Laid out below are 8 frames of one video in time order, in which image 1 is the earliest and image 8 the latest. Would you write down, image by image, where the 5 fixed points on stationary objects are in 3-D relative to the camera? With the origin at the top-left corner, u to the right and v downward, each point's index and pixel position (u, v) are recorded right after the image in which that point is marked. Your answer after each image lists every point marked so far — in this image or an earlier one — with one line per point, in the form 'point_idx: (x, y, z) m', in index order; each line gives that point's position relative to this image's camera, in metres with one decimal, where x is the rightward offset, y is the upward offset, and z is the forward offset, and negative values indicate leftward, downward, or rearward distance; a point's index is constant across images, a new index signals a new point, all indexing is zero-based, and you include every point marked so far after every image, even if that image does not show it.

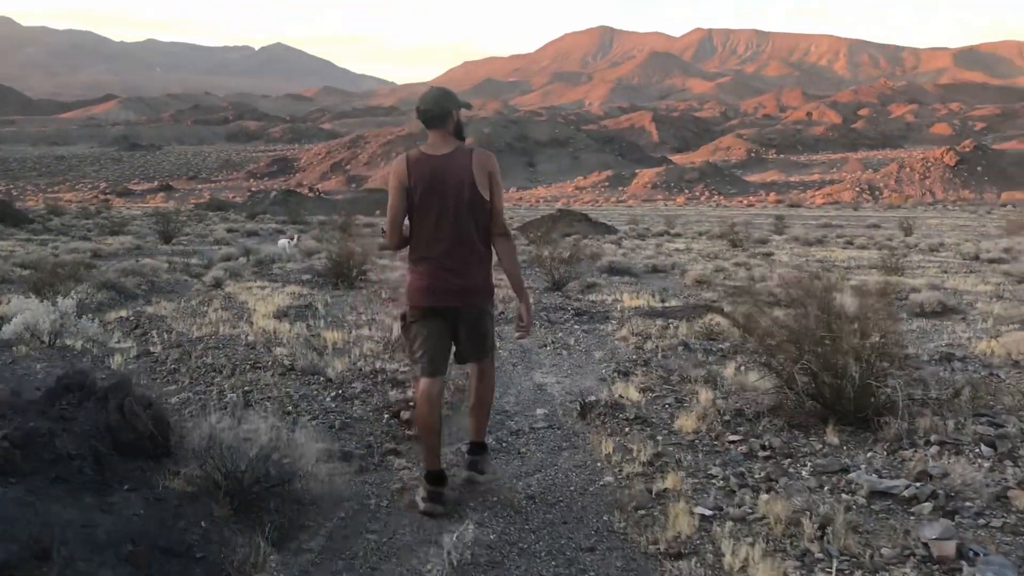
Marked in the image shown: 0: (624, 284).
0: (+1.8, 0.0, +15.8) m
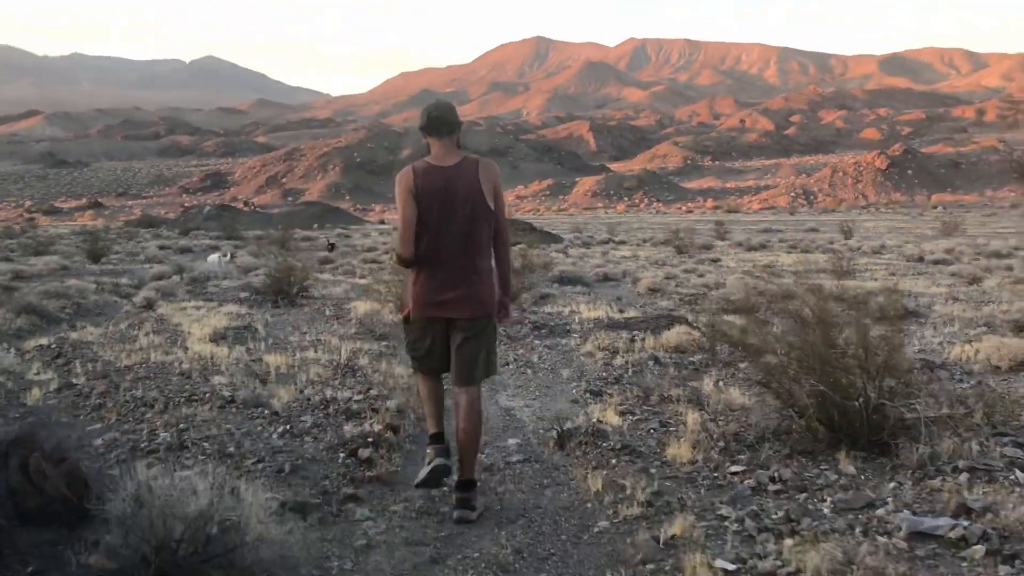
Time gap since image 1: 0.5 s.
0: (+1.0, -0.1, +15.3) m
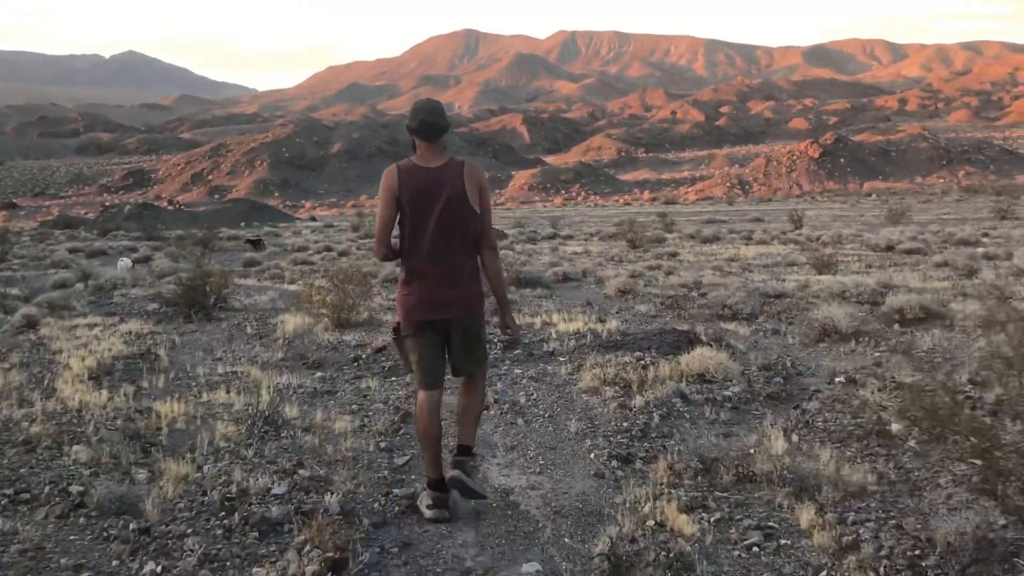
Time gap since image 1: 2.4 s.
0: (+0.4, -0.2, +13.4) m
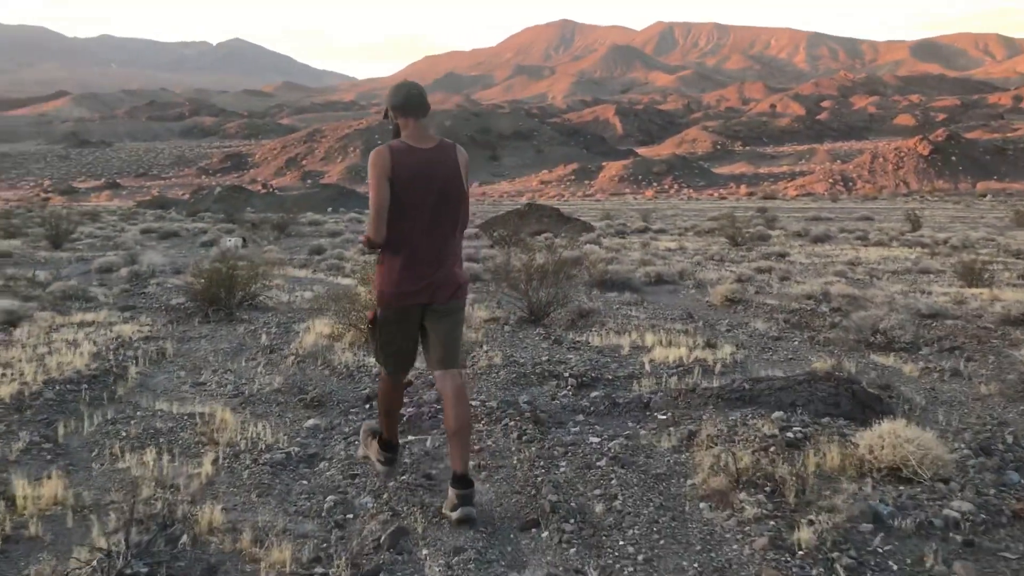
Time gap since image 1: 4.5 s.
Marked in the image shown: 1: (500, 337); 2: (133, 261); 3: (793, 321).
0: (+1.3, -0.3, +10.9) m
1: (-0.1, -0.4, +8.3) m
2: (-7.2, +0.5, +19.0) m
3: (+2.8, -0.3, +9.9) m
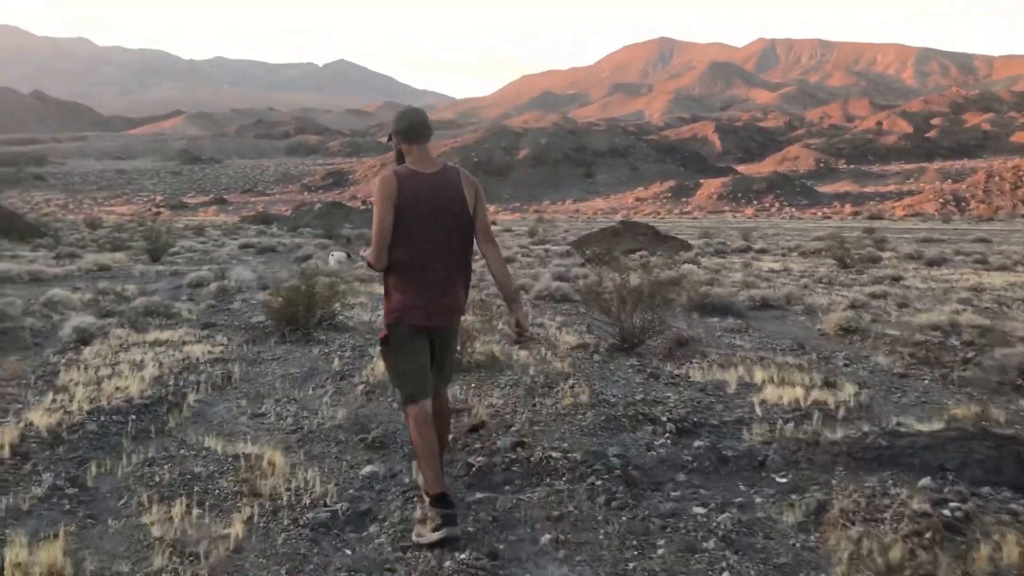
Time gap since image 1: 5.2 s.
0: (+2.2, -0.5, +10.0) m
1: (+0.6, -0.6, +7.5) m
2: (-5.5, +0.2, +18.9) m
3: (+3.6, -0.6, +8.9) m
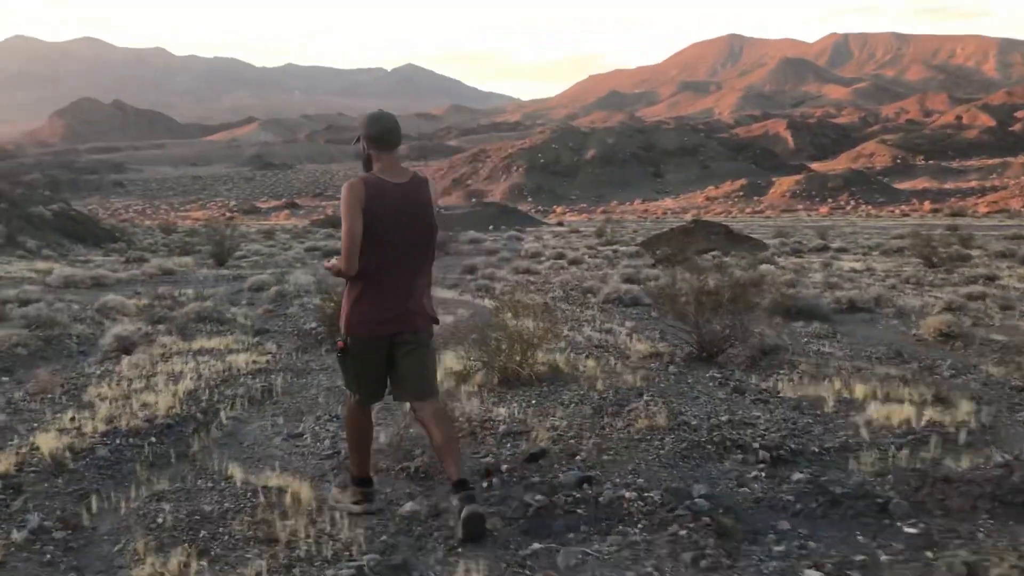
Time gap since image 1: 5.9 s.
0: (+2.8, -0.5, +9.1) m
1: (+1.0, -0.6, +6.7) m
2: (-4.3, +0.2, +18.5) m
3: (+4.2, -0.6, +7.9) m
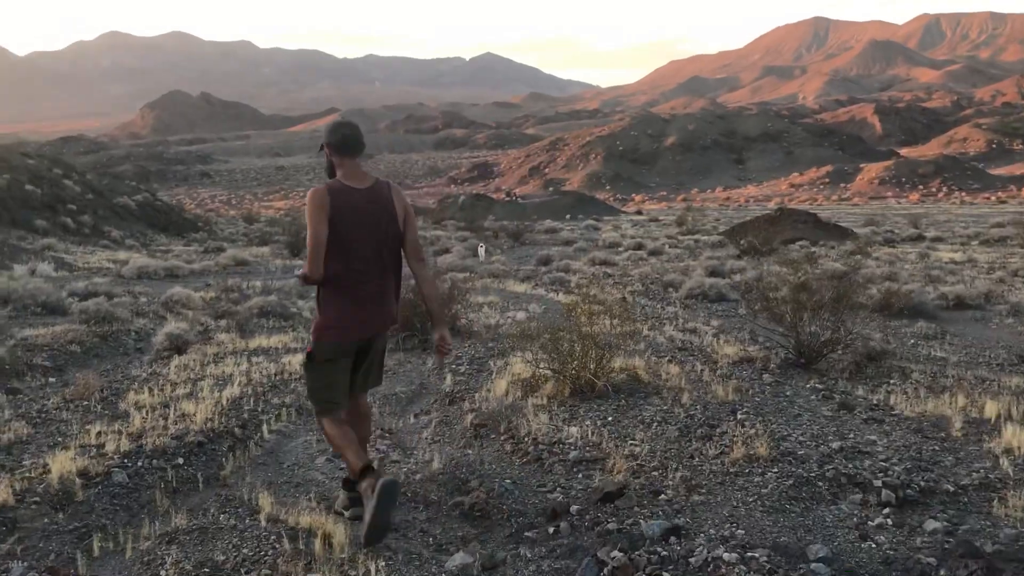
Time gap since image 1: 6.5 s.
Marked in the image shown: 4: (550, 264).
0: (+3.4, -0.5, +8.1) m
1: (+1.5, -0.6, +5.9) m
2: (-2.9, +0.3, +18.1) m
3: (+4.7, -0.6, +6.8) m
4: (+0.7, +0.5, +19.2) m
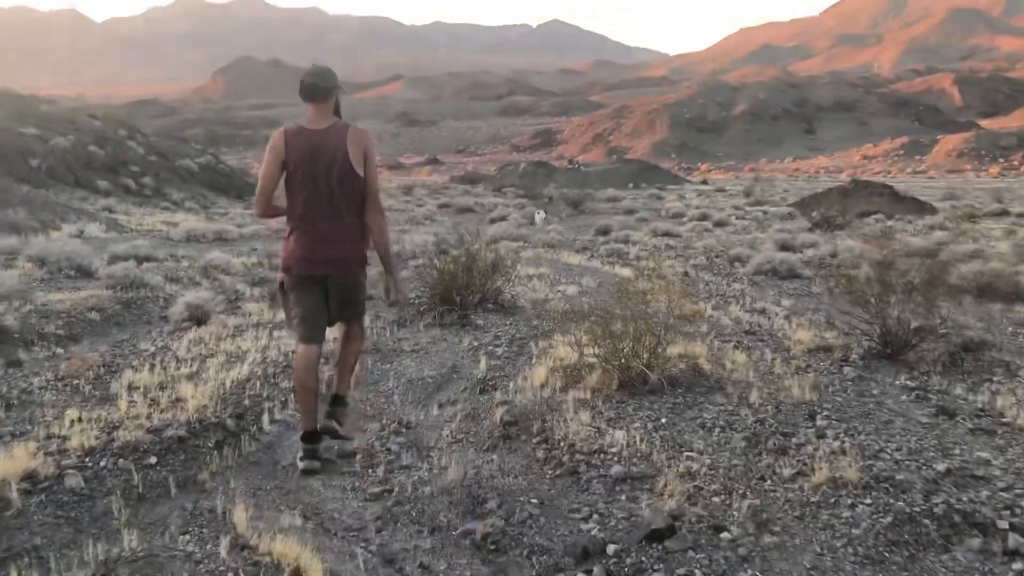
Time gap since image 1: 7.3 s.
0: (+3.8, -0.4, +7.1) m
1: (+1.7, -0.5, +5.1) m
2: (-1.9, +0.9, +17.5) m
3: (+4.9, -0.5, +5.8) m
4: (+1.8, +1.0, +18.3) m
